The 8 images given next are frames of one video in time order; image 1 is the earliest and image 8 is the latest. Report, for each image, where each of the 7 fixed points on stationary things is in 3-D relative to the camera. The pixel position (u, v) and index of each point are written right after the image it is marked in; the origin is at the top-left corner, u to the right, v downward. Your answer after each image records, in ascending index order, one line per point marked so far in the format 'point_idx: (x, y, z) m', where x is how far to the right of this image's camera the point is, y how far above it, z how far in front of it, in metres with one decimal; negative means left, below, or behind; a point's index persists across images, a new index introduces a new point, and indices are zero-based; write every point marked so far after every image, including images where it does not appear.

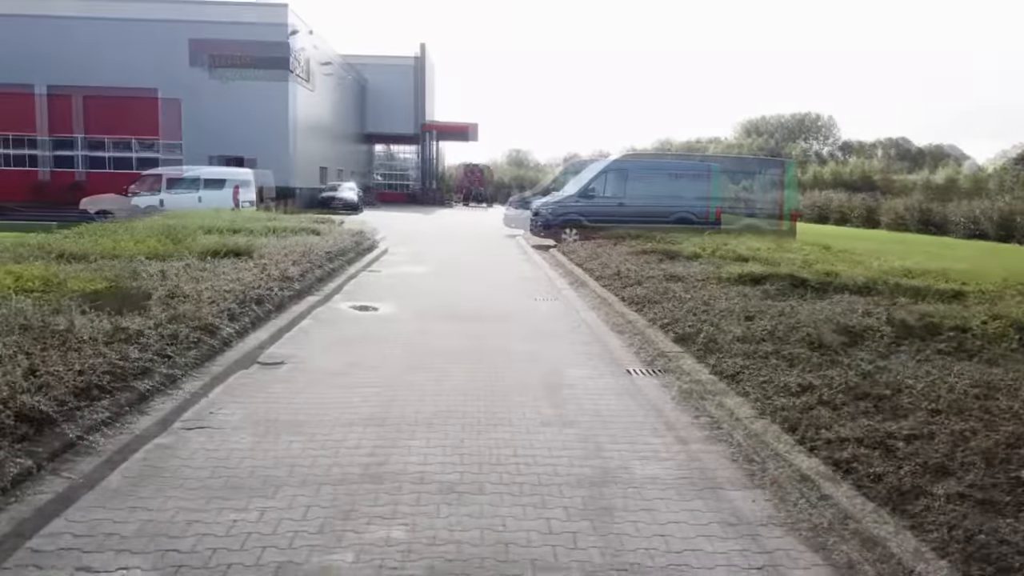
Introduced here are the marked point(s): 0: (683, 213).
0: (+4.1, +1.8, +19.6) m
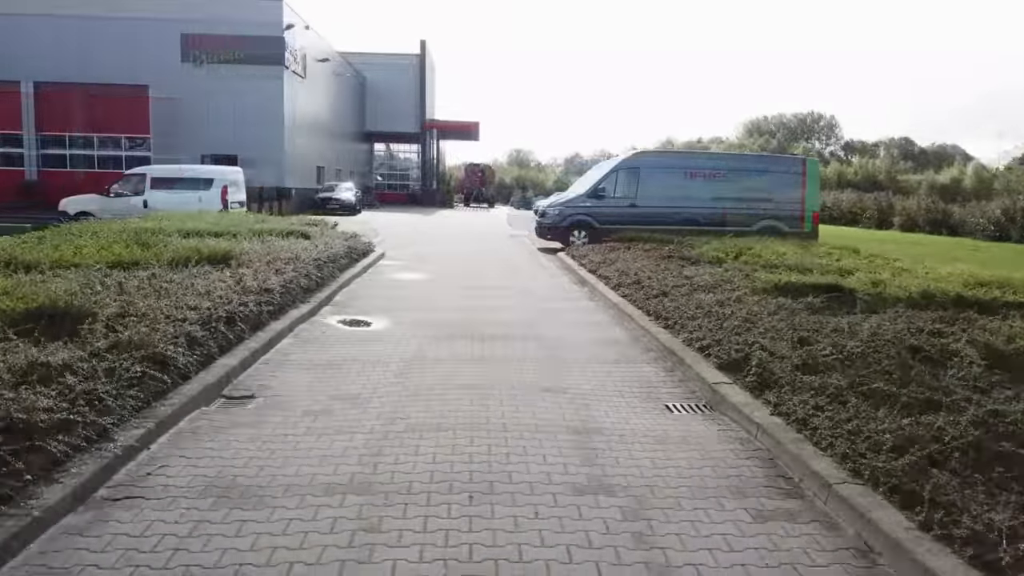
0: (+4.2, +1.7, +18.5) m
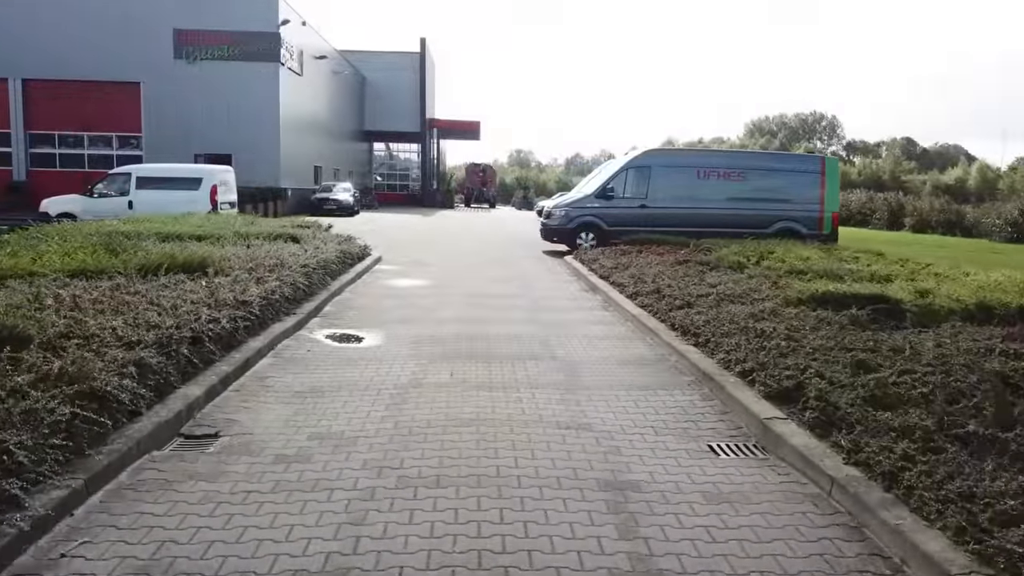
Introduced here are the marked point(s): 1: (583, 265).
0: (+4.3, +1.6, +17.6) m
1: (+1.3, +0.5, +14.5) m
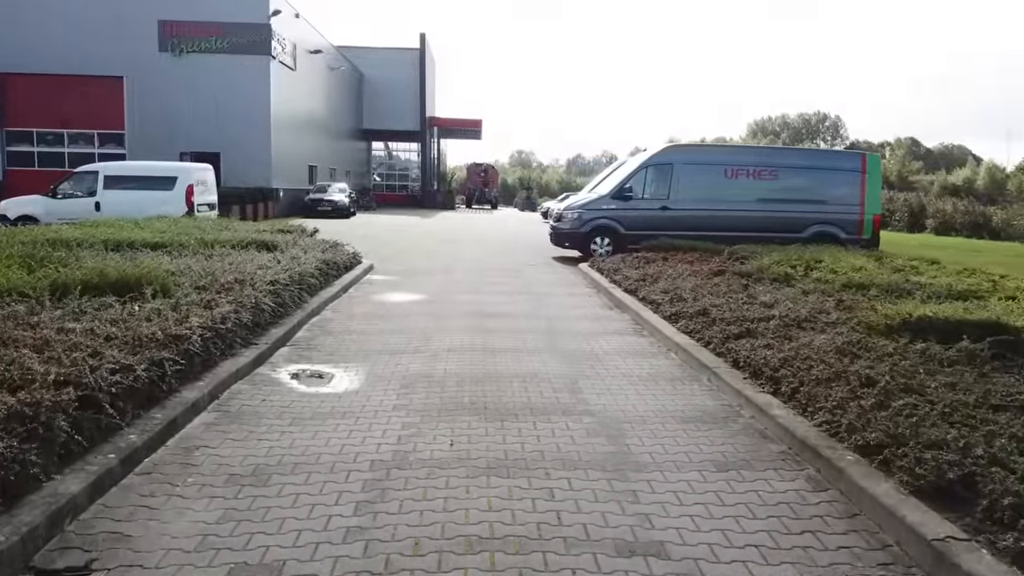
0: (+4.4, +1.4, +15.9) m
1: (+1.4, +0.3, +12.8) m
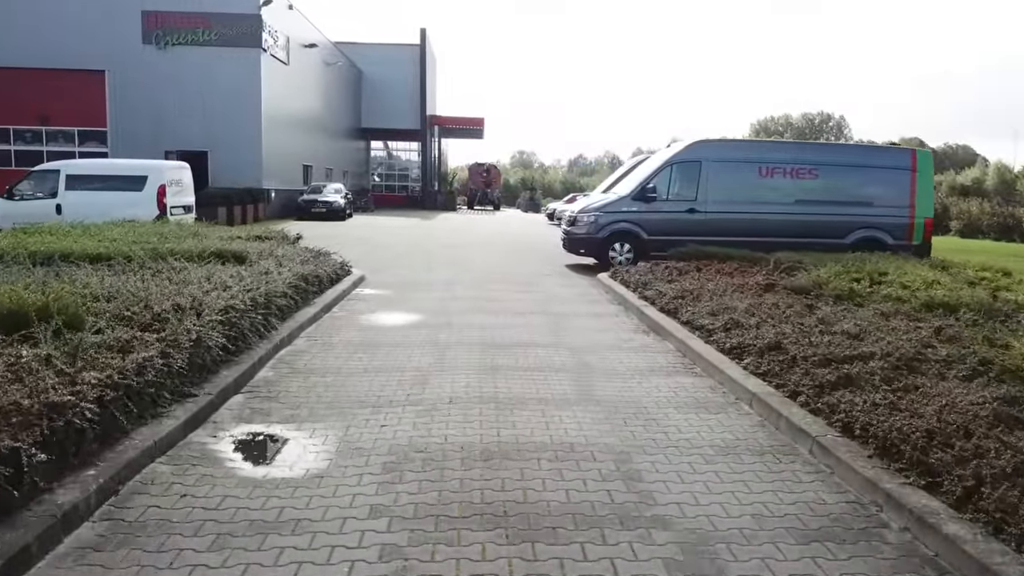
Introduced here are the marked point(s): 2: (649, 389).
0: (+4.6, +1.2, +14.2) m
1: (+1.5, +0.1, +11.1) m
2: (+1.0, -0.8, +6.1) m
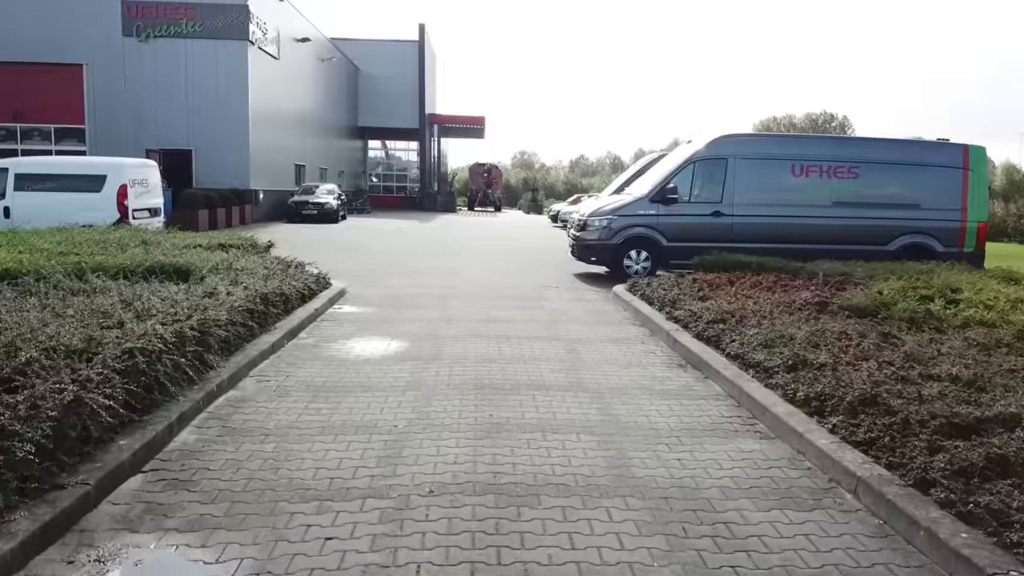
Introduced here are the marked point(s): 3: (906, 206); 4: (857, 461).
0: (+4.6, +1.0, +12.7) m
1: (+1.6, -0.1, +9.6) m
2: (+1.1, -1.0, +4.6) m
3: (+6.2, +1.3, +12.7) m
4: (+1.7, -0.9, +4.0) m
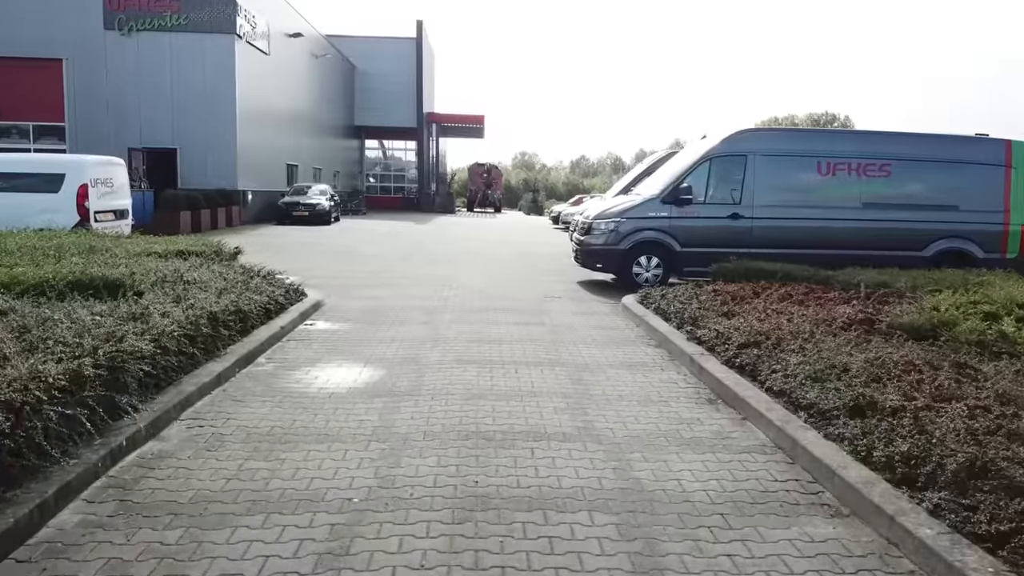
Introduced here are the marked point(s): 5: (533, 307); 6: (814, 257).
0: (+4.6, +0.8, +11.5) m
1: (+1.5, -0.3, +8.5) m
2: (+1.0, -1.1, +3.4) m
3: (+6.2, +1.1, +11.6) m
4: (+1.7, -1.0, +2.9) m
5: (+0.3, -0.2, +9.7) m
6: (+4.3, +0.4, +11.6) m
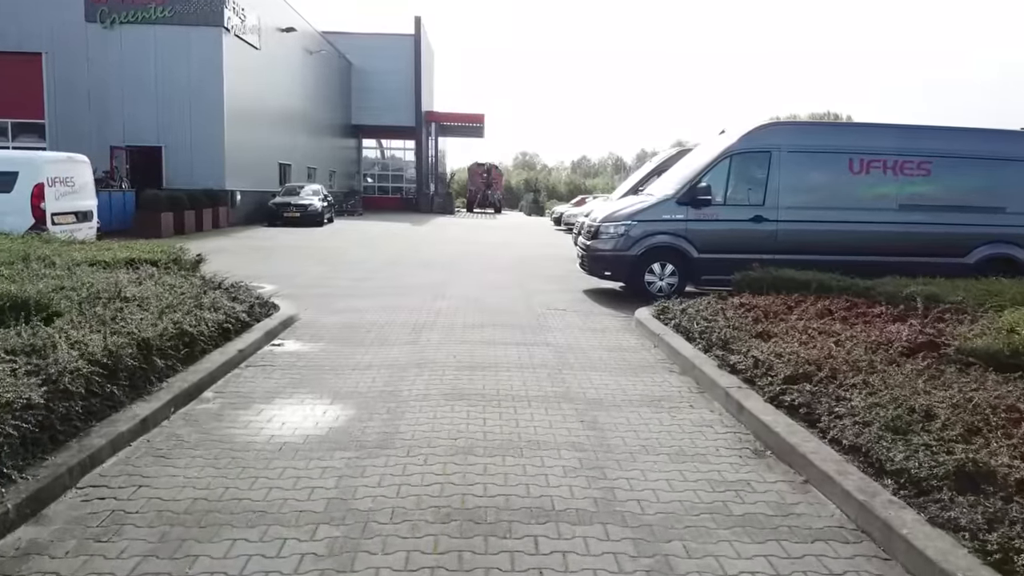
0: (+4.6, +0.7, +10.4) m
1: (+1.5, -0.4, +7.4) m
2: (+1.0, -1.2, +2.3) m
3: (+6.2, +1.0, +10.5) m
4: (+1.7, -1.1, +1.8) m
5: (+0.3, -0.4, +8.6) m
6: (+4.3, +0.3, +10.5) m
